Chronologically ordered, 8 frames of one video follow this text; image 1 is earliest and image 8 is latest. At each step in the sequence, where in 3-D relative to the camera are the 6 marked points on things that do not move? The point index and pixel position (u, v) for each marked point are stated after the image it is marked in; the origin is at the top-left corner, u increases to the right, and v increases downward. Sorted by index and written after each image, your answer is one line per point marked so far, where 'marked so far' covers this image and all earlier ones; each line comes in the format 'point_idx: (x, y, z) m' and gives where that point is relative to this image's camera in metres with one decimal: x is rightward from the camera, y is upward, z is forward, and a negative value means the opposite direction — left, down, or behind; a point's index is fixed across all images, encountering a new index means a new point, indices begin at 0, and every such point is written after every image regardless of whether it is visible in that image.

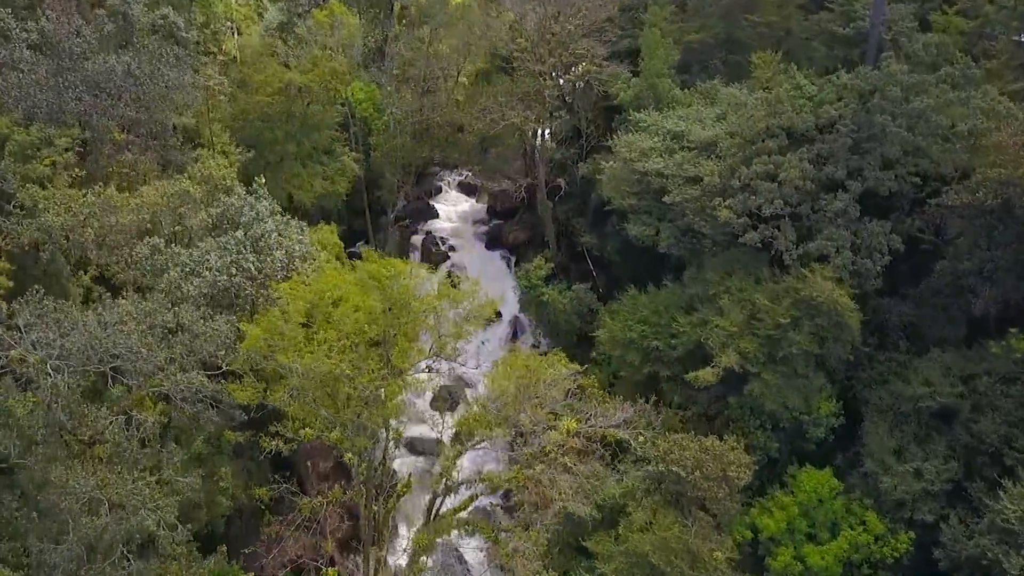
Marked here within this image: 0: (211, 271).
0: (-7.1, +0.4, +19.1) m
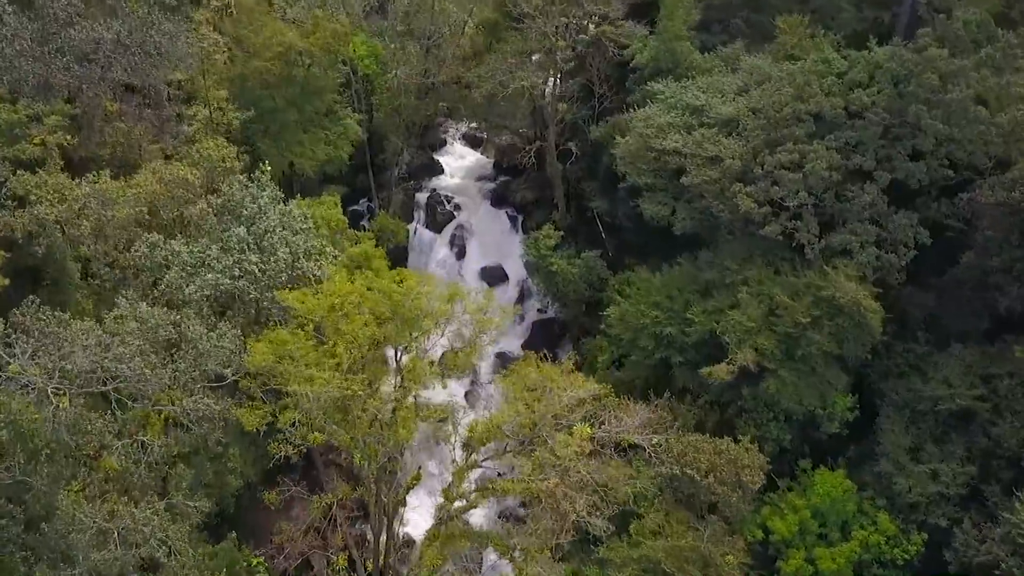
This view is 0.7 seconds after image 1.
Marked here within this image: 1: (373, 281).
0: (-6.8, +0.3, +18.4) m
1: (-3.1, +0.1, +18.0) m
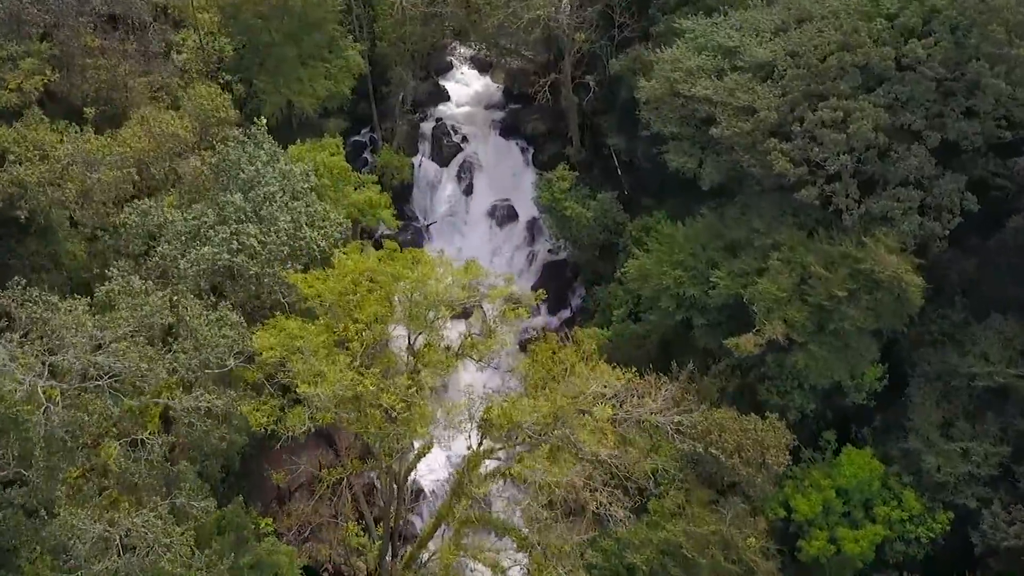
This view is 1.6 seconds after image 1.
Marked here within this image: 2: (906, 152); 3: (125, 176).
0: (-6.4, +0.9, +17.1) m
1: (-2.7, +0.6, +16.7) m
2: (+9.6, +3.3, +19.5) m
3: (-9.0, +2.6, +18.7) m
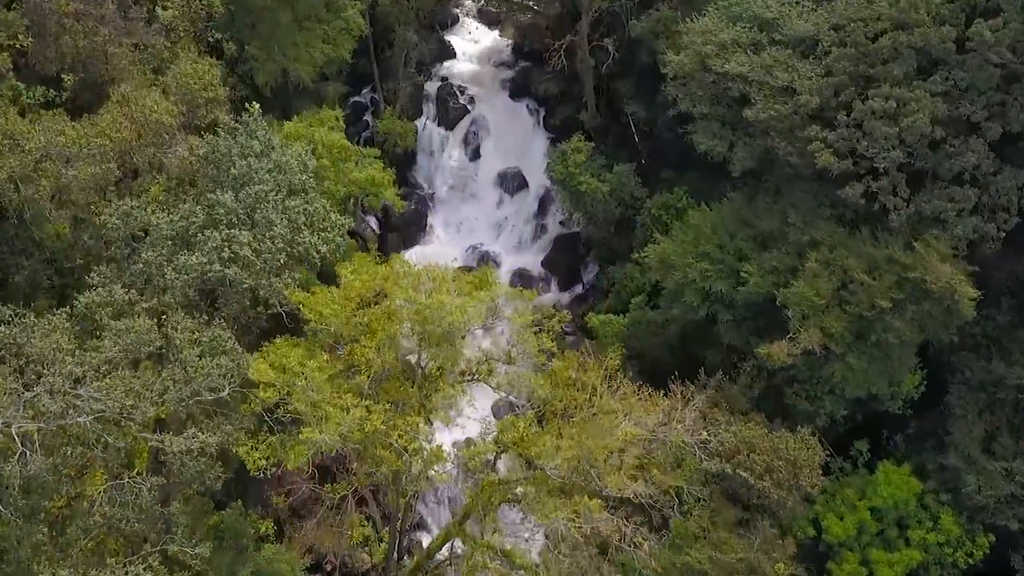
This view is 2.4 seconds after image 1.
0: (-6.0, +0.6, +15.5) m
1: (-2.3, +0.3, +15.2) m
2: (+10.0, +3.1, +17.8) m
3: (-8.6, +2.5, +17.0) m
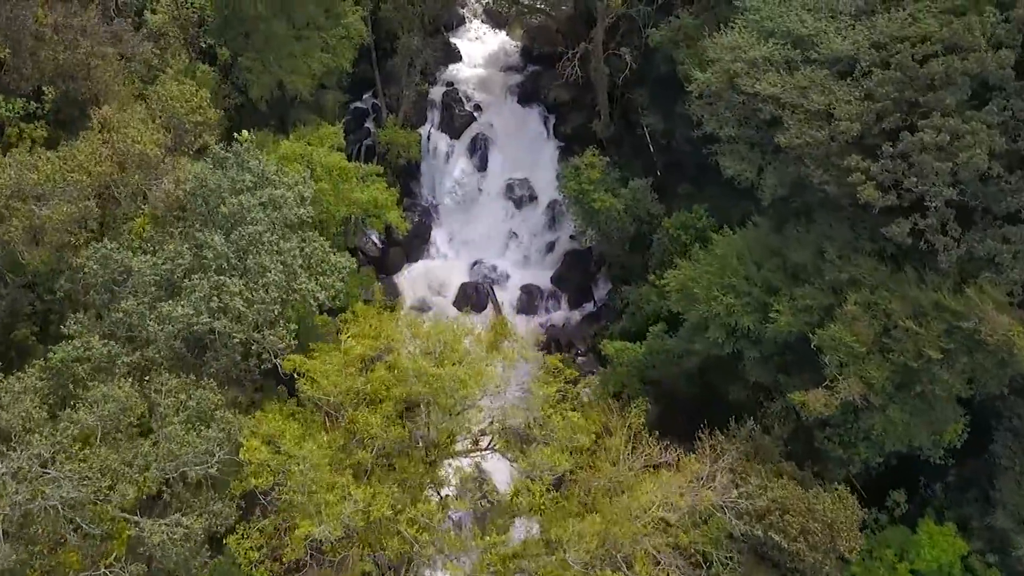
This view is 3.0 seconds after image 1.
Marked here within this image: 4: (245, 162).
0: (-5.7, -0.4, +14.1) m
1: (-2.0, -0.7, +13.8) m
2: (+10.3, +2.1, +16.3) m
3: (-8.3, +1.5, +15.5) m
4: (-5.6, +2.6, +16.8) m
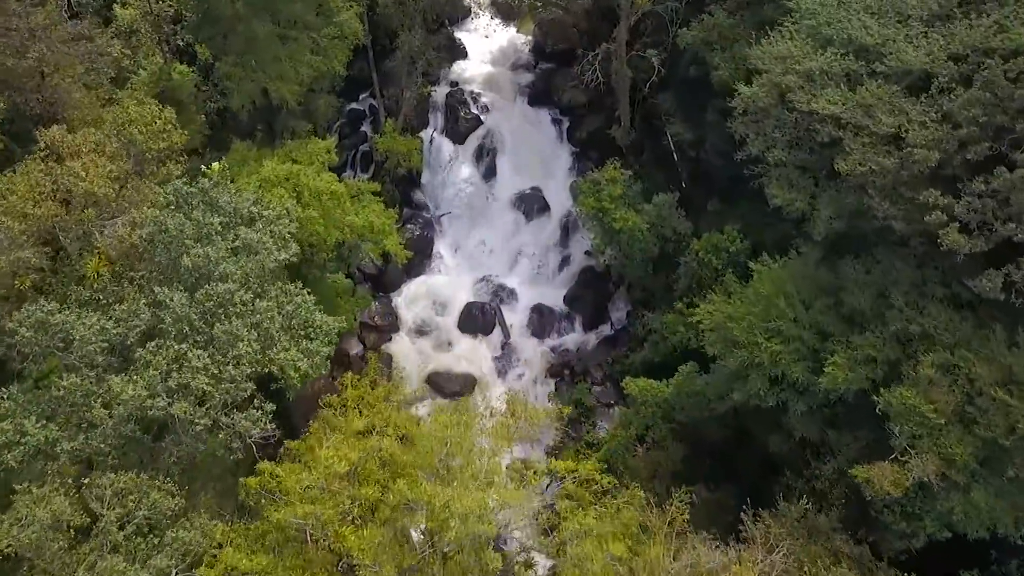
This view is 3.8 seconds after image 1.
0: (-5.4, -1.5, +11.6) m
1: (-1.7, -1.8, +11.2) m
2: (+10.6, +1.0, +13.7) m
3: (-7.9, +0.5, +12.9) m
4: (-5.2, +1.6, +14.2) m
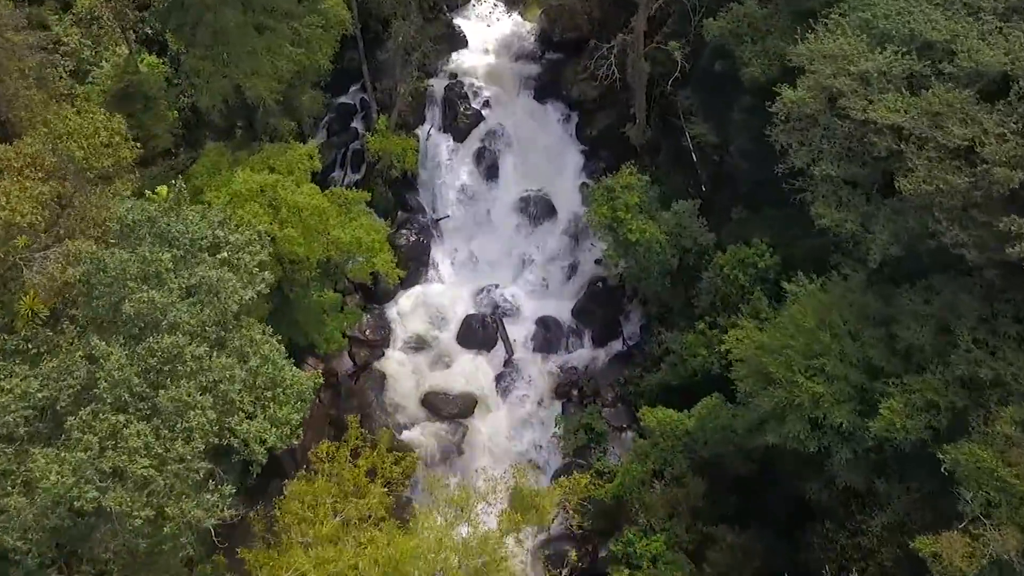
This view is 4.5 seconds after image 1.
0: (-5.3, -2.2, +9.4) m
1: (-1.5, -2.6, +9.1) m
2: (+10.8, +0.3, +11.5) m
3: (-7.8, -0.2, +10.7) m
4: (-5.1, +0.9, +11.9) m
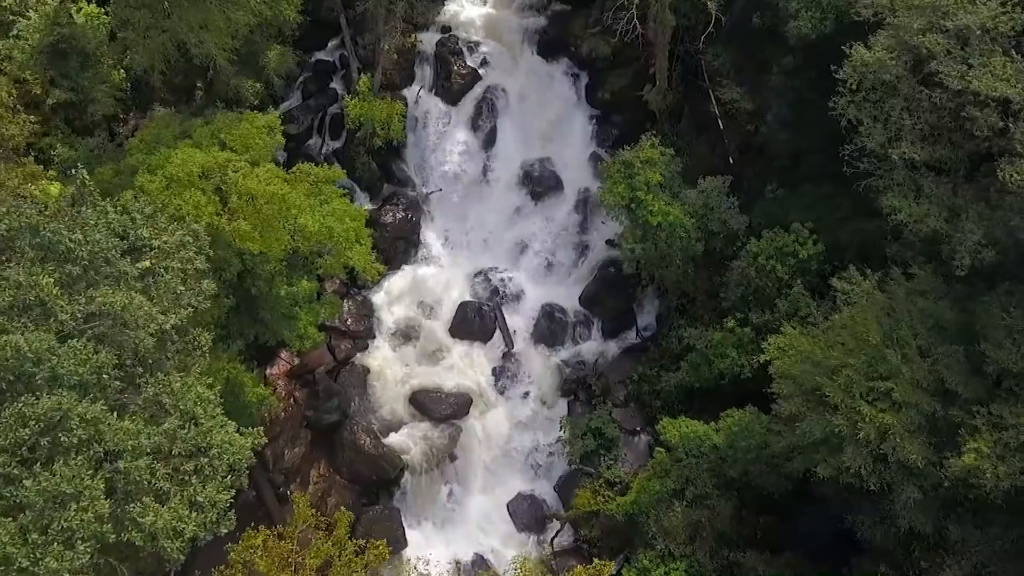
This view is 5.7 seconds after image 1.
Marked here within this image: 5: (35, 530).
0: (-5.2, -2.6, +6.7) m
1: (-1.5, -3.0, +6.4) m
2: (+10.8, -0.1, +8.7) m
3: (-7.8, -0.5, +7.9) m
4: (-5.0, +0.6, +9.0) m
5: (-4.2, -2.0, +7.4) m
